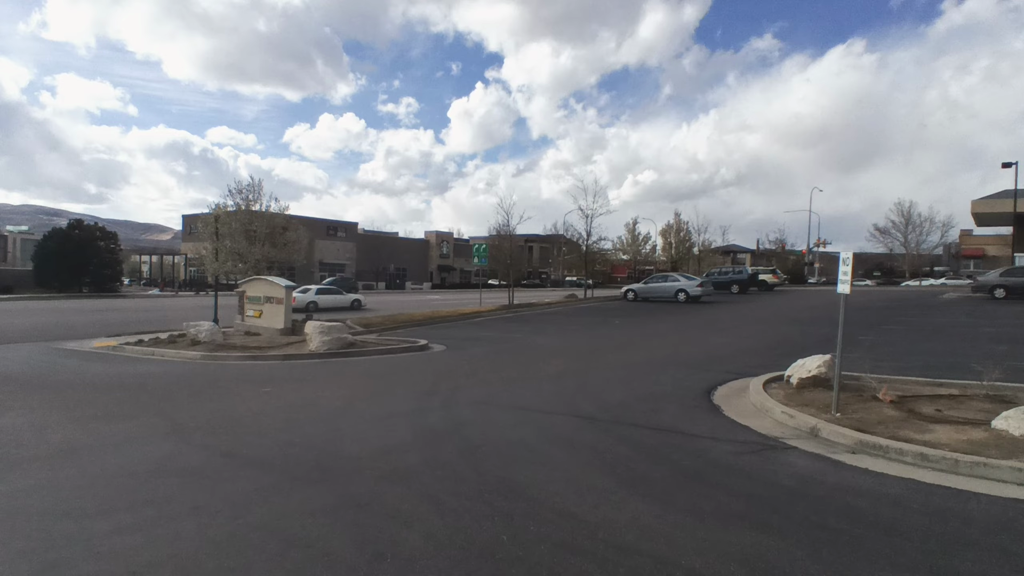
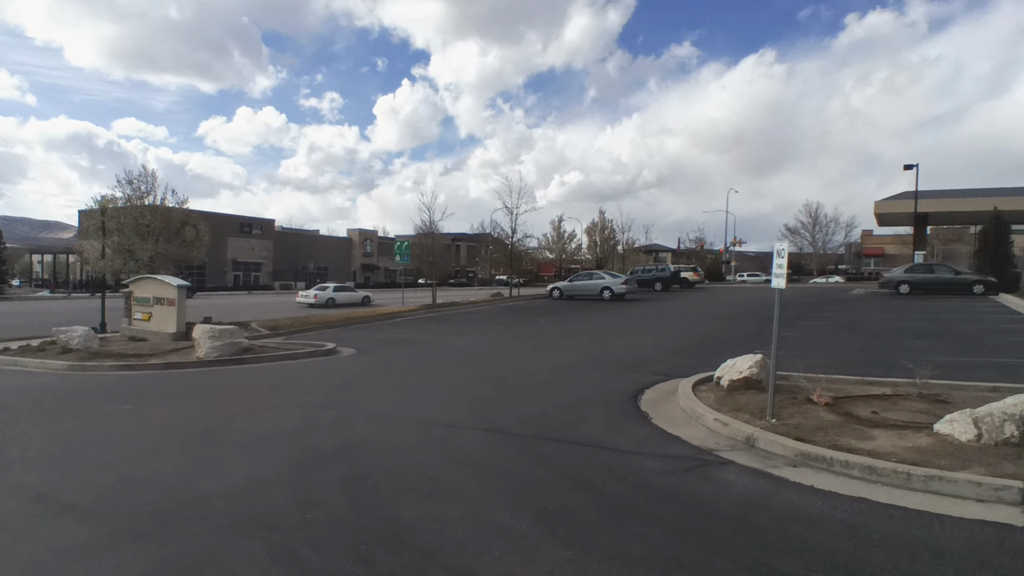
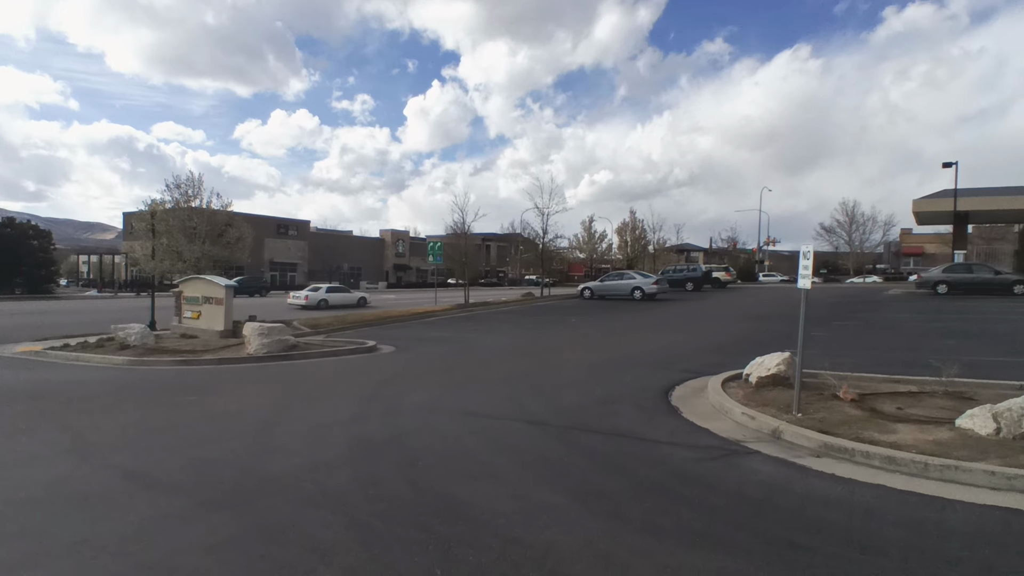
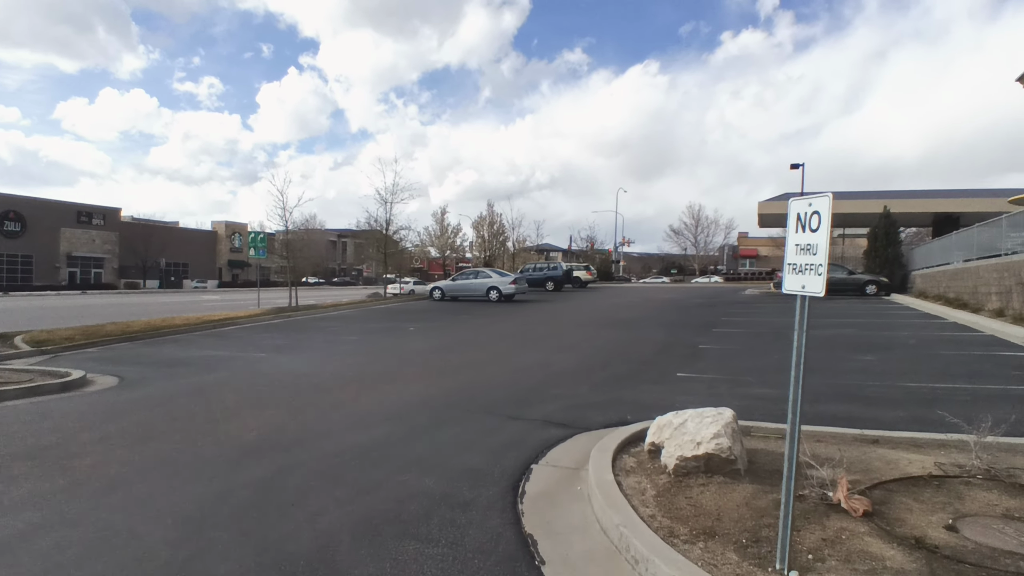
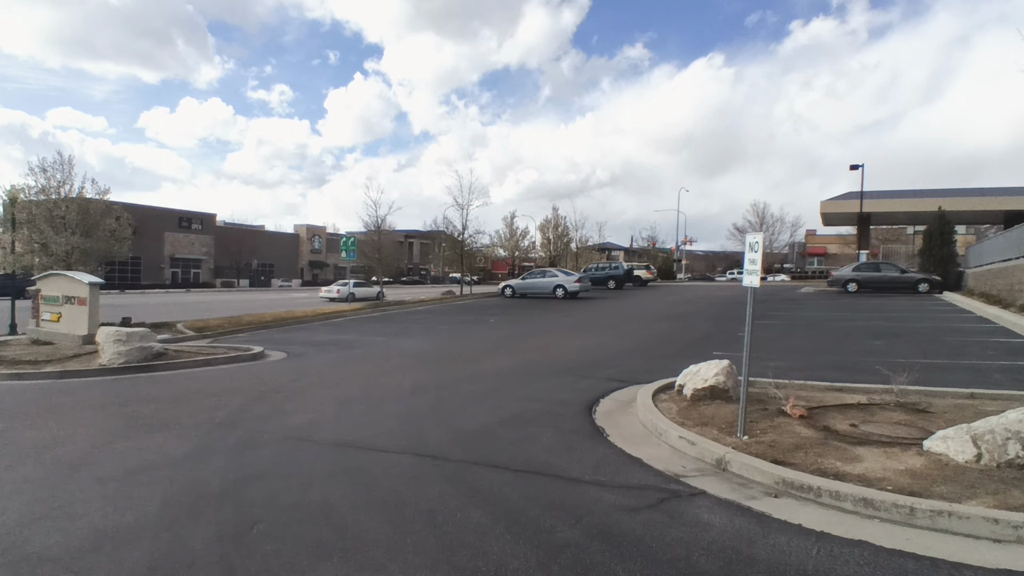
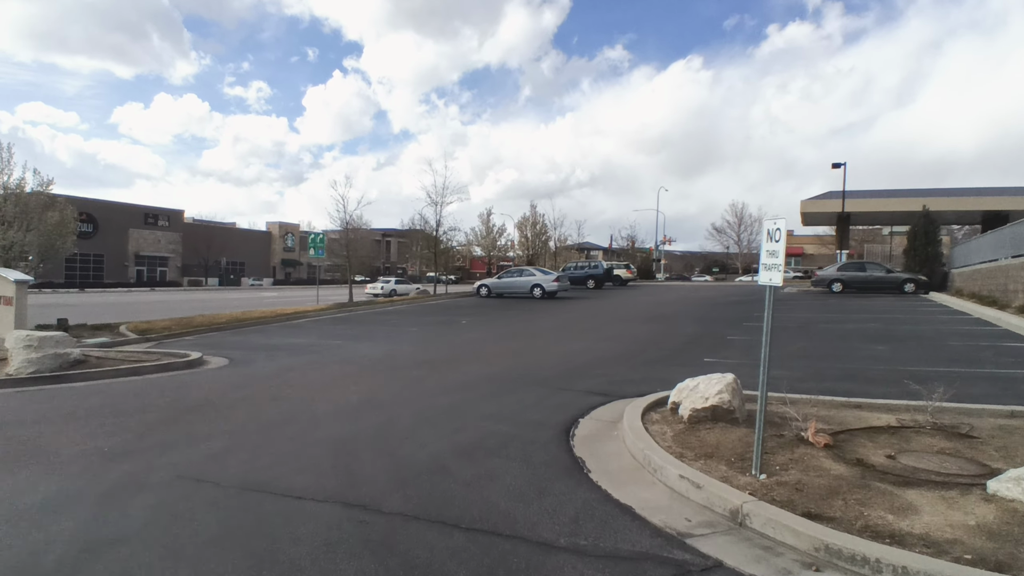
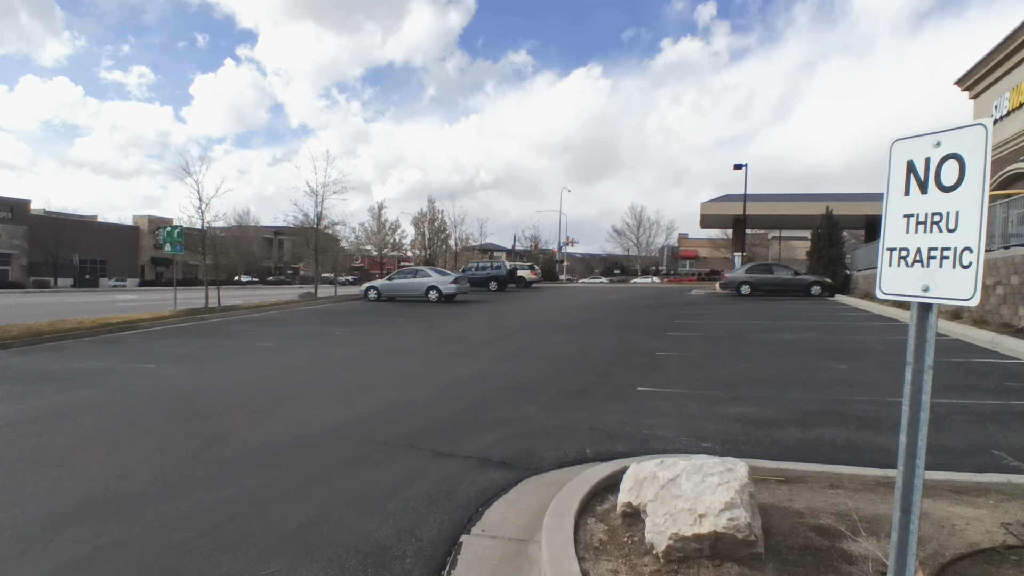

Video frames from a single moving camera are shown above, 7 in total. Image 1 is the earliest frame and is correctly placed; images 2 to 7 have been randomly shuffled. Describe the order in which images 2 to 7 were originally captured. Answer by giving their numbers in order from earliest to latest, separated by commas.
3, 2, 5, 6, 4, 7
